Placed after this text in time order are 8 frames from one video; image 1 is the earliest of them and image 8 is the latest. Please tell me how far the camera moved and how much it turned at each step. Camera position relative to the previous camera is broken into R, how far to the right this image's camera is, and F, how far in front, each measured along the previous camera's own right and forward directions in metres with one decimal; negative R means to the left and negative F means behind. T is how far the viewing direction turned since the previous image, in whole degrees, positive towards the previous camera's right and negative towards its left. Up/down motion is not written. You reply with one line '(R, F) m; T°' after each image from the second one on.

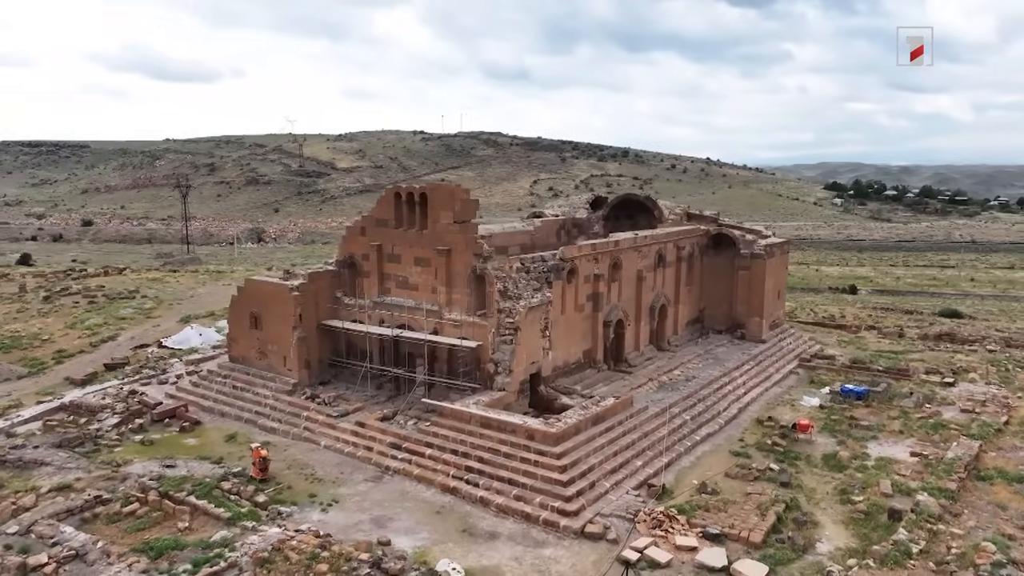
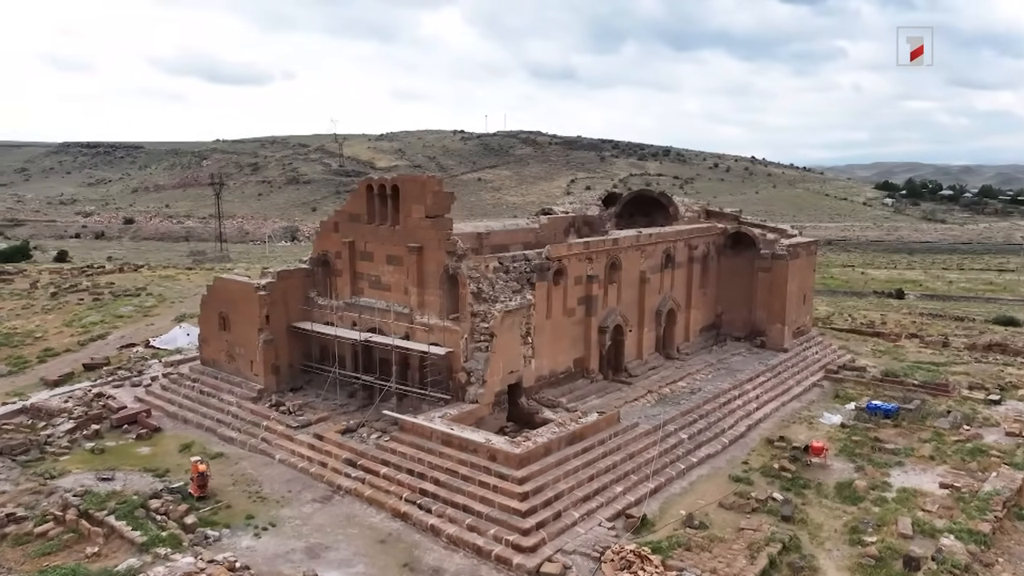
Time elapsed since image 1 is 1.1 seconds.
(+1.6, +1.7) m; -4°
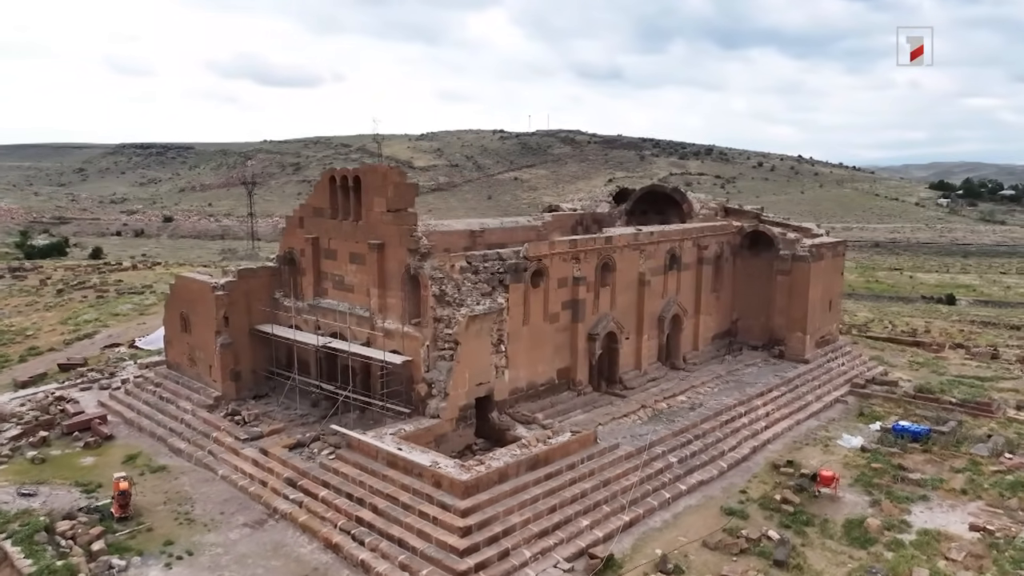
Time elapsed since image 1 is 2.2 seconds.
(+1.6, +1.7) m; -4°
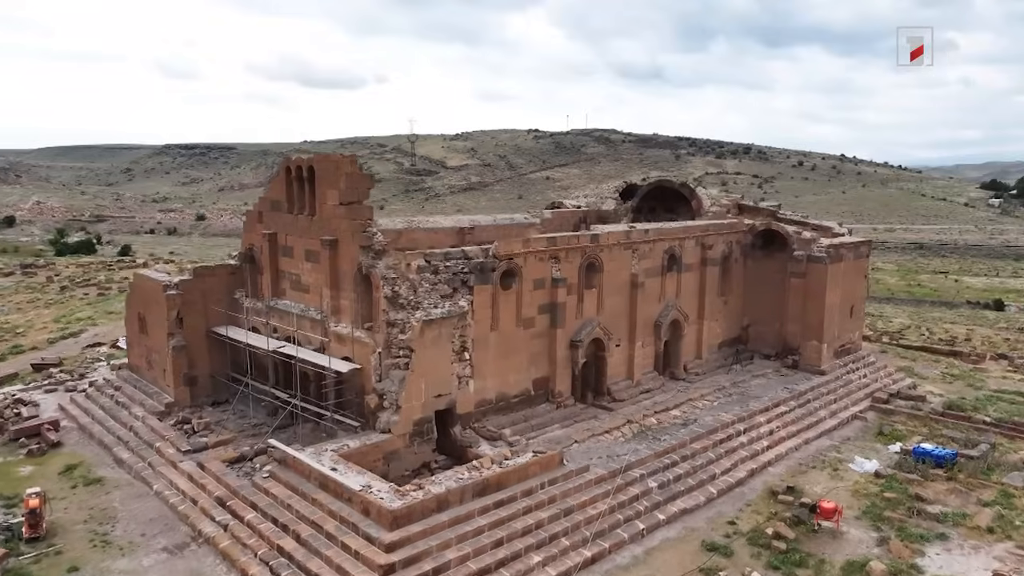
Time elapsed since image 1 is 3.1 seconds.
(+1.4, +1.5) m; -3°
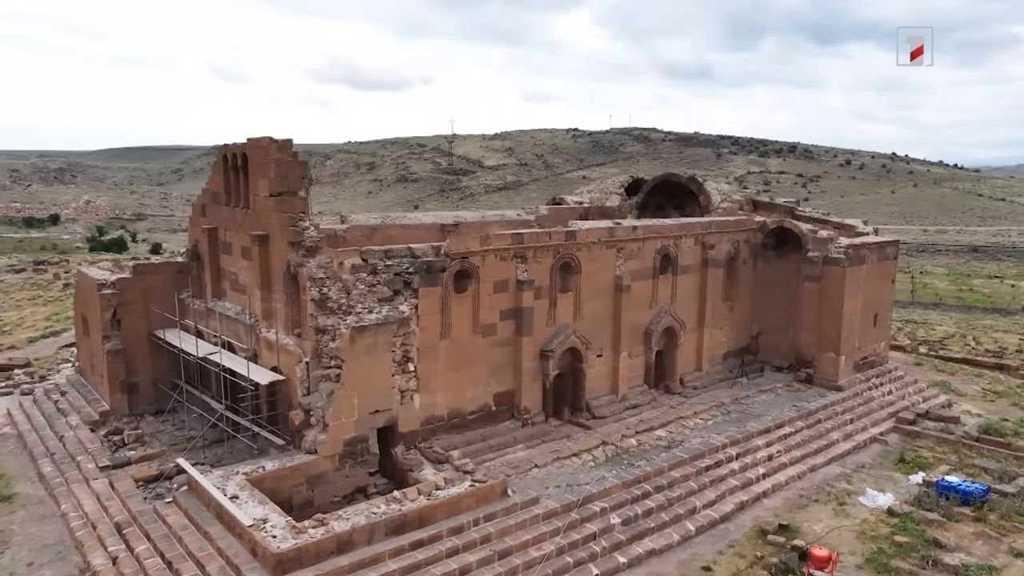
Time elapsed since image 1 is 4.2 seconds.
(+1.6, +1.7) m; -3°
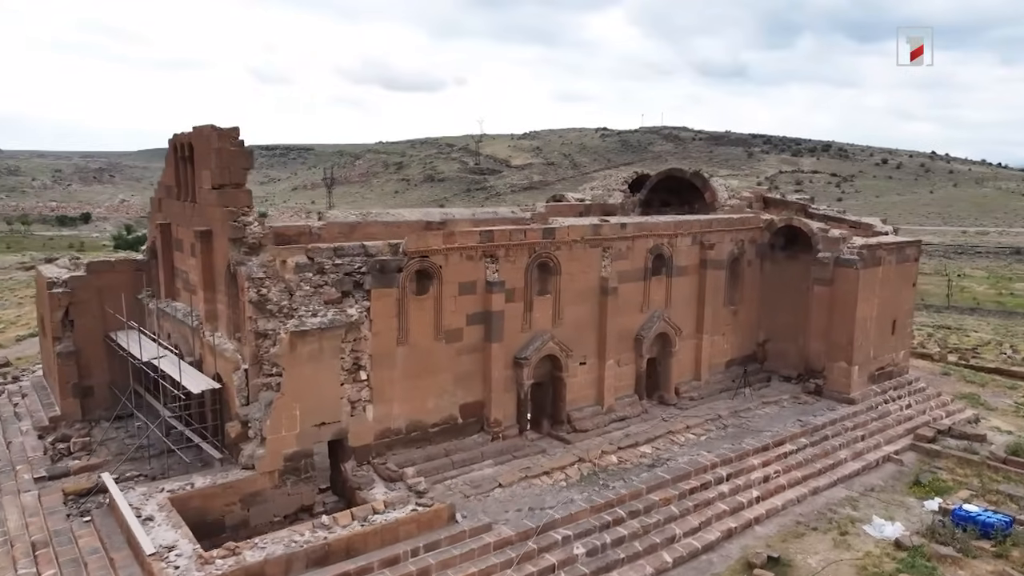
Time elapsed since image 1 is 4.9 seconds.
(+1.1, +1.1) m; -2°
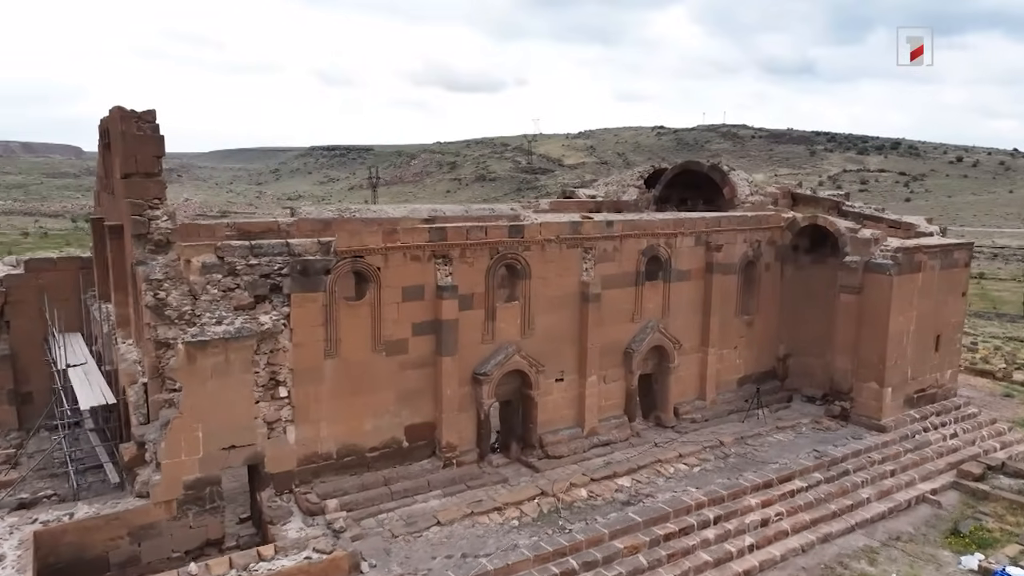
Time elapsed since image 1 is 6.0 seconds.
(+1.6, +1.7) m; -5°
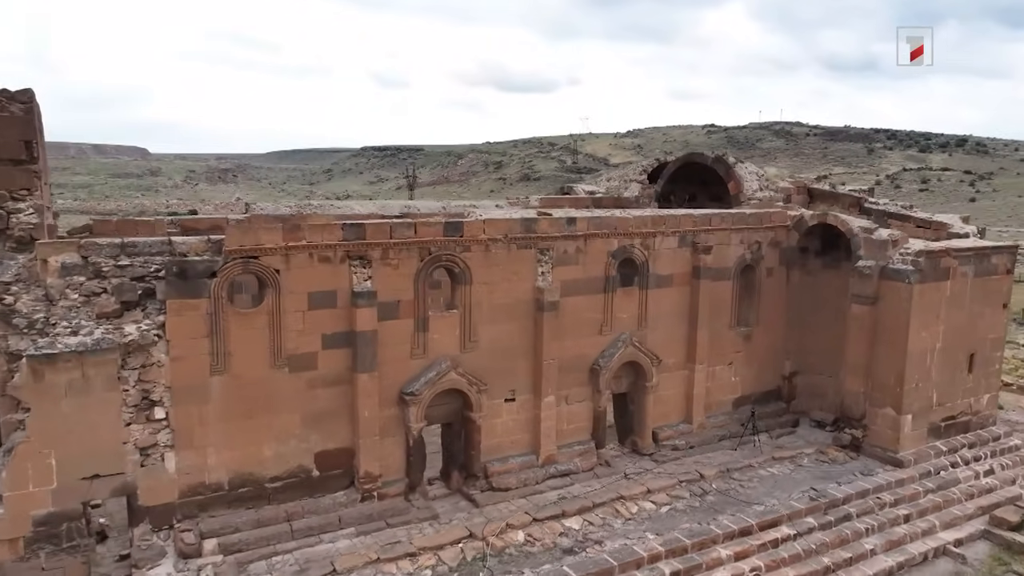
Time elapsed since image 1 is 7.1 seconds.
(+1.6, +1.7) m; -4°
